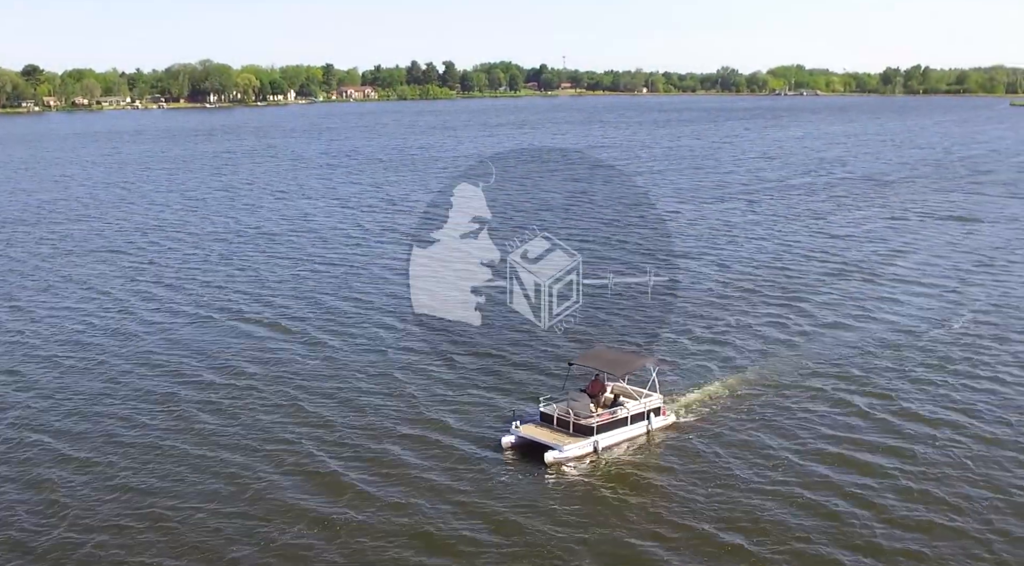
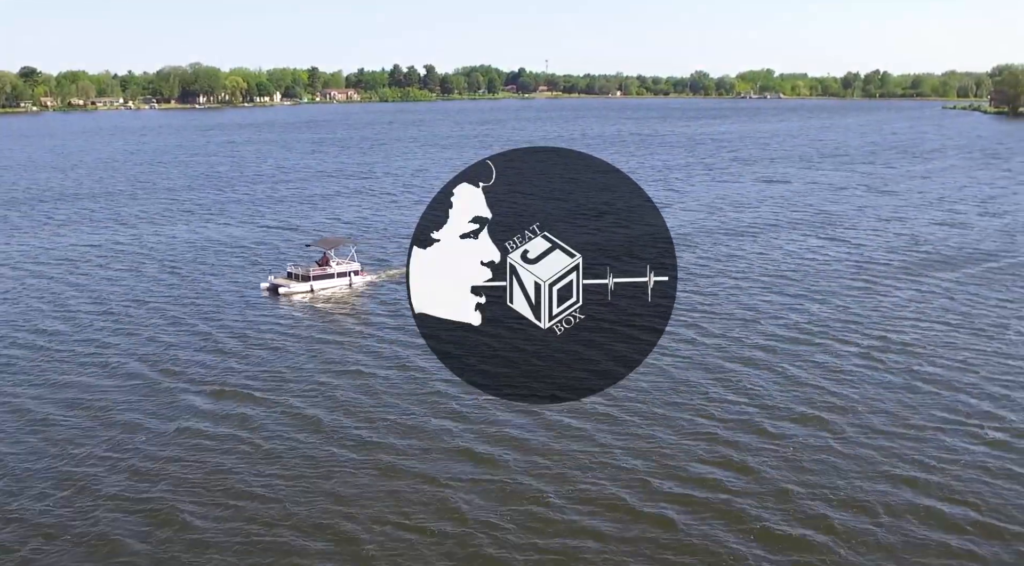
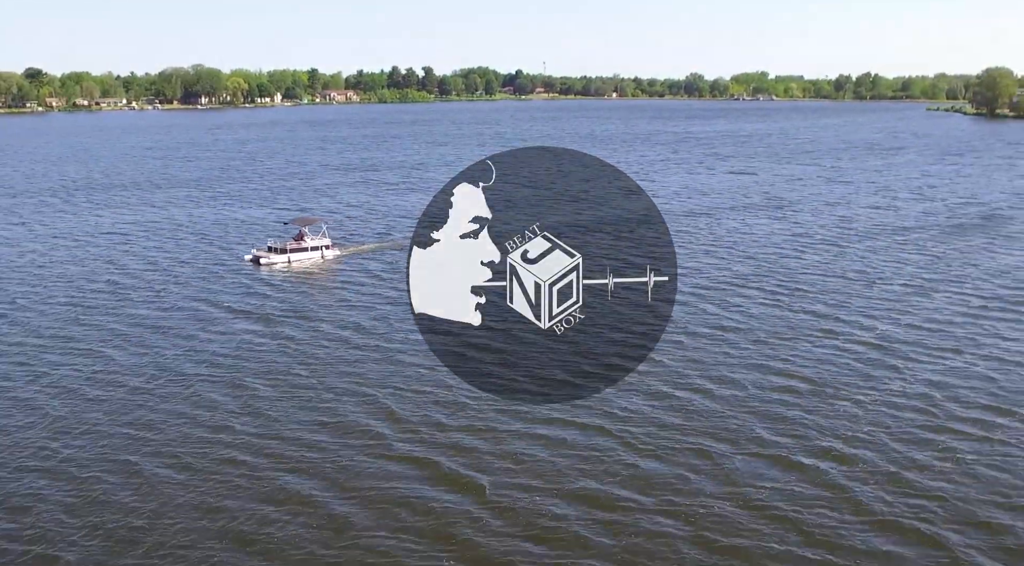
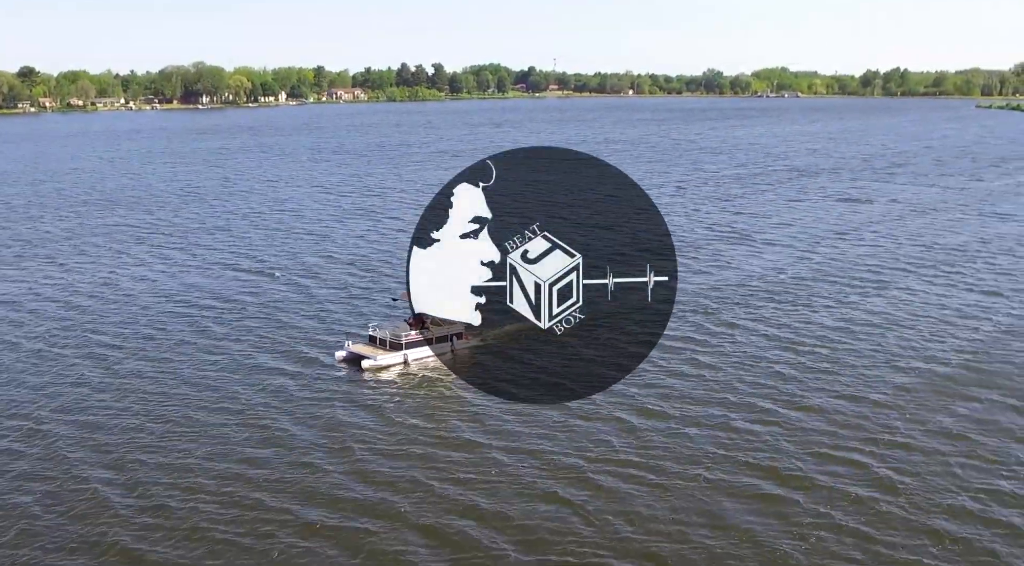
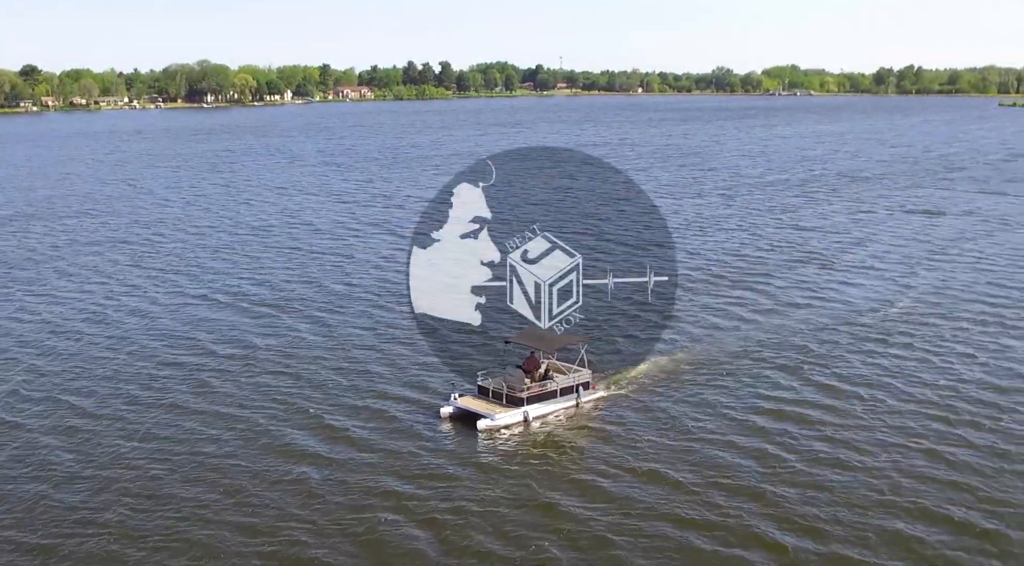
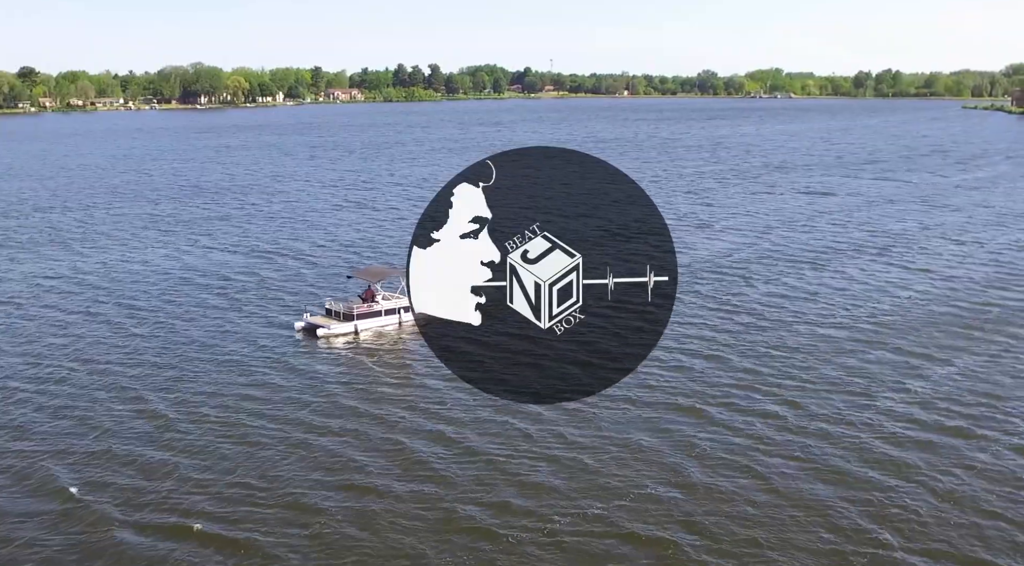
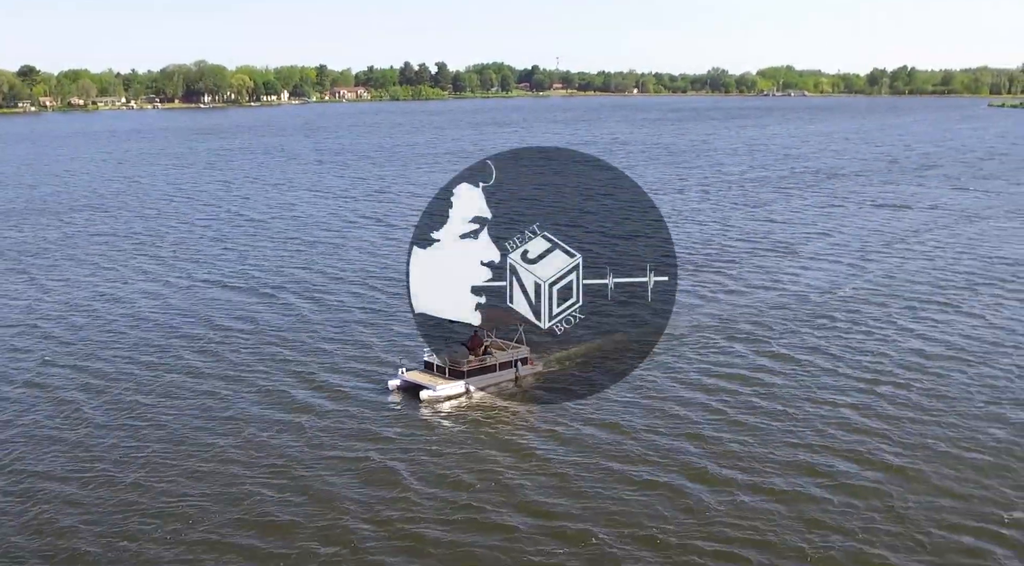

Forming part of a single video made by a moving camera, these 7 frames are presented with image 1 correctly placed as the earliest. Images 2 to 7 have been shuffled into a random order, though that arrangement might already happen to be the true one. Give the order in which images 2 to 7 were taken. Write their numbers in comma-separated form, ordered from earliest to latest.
5, 7, 4, 6, 2, 3
